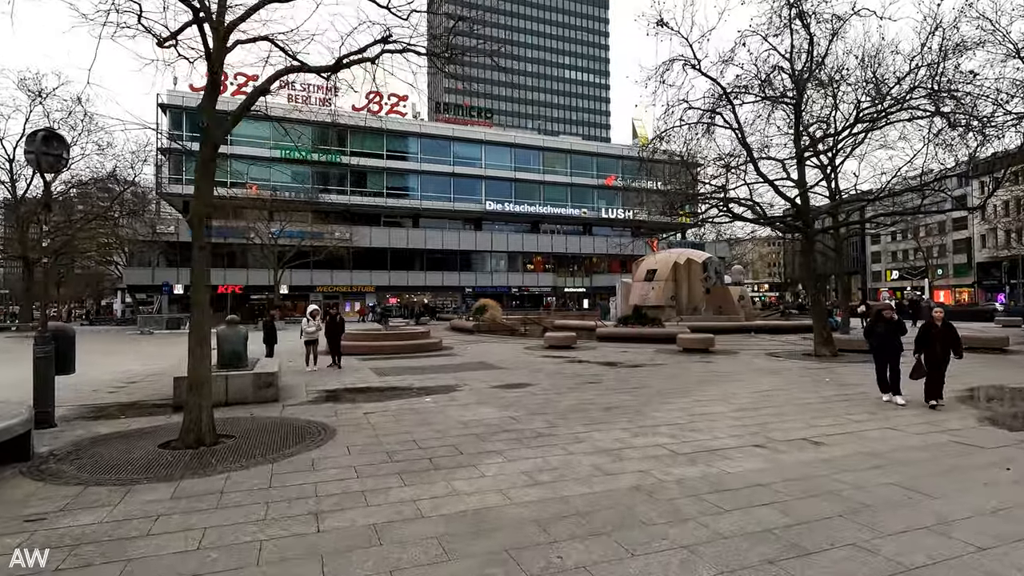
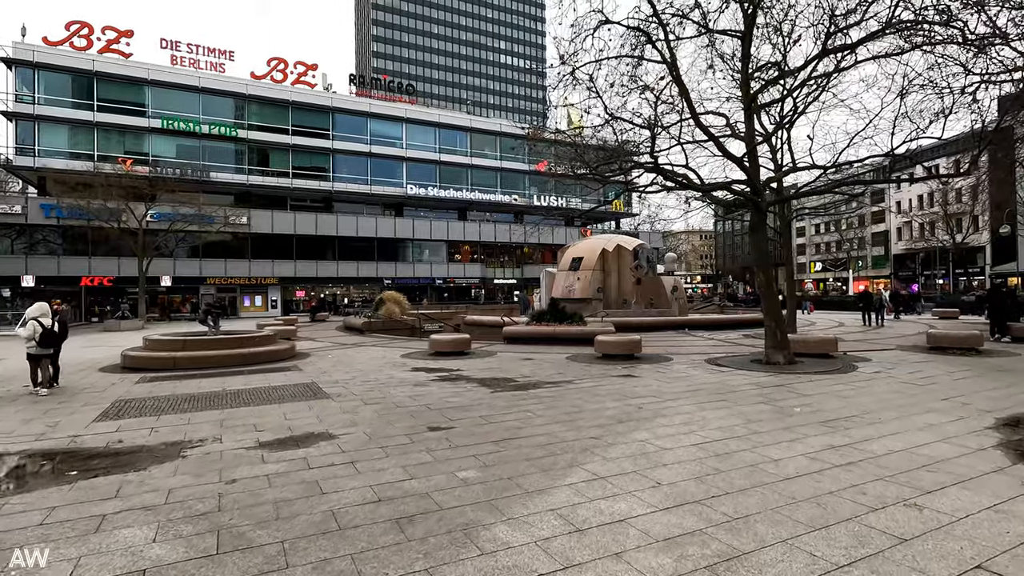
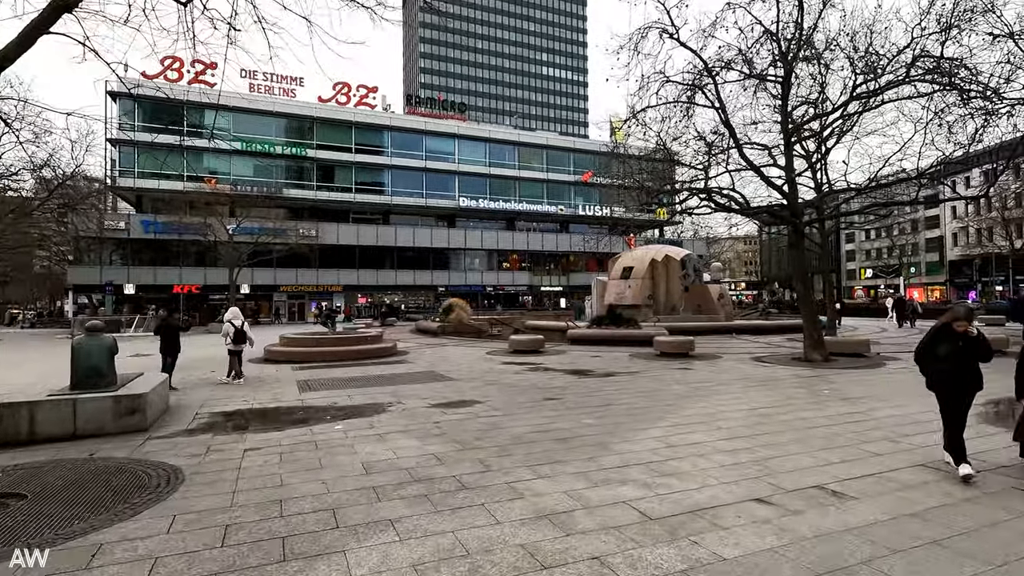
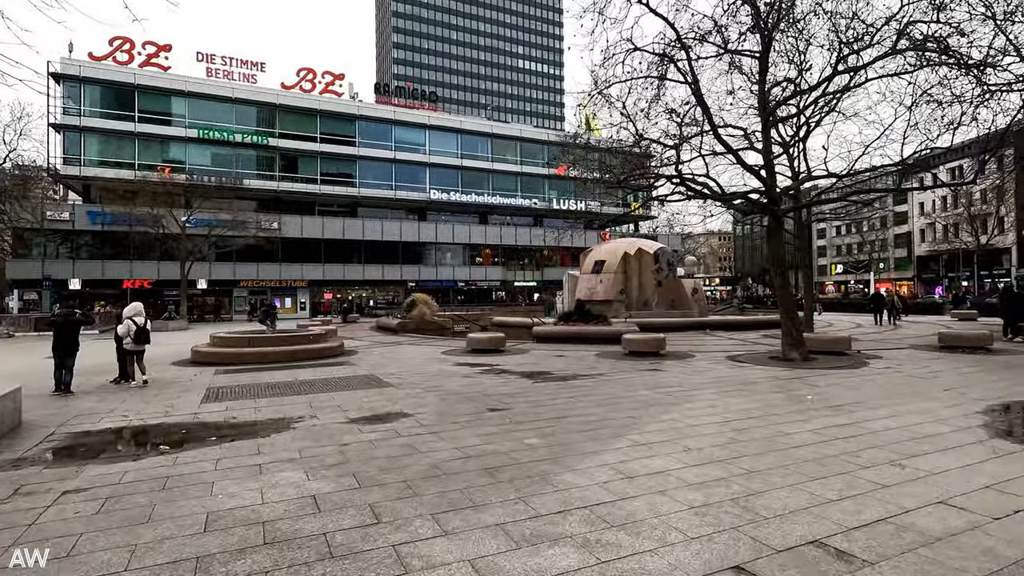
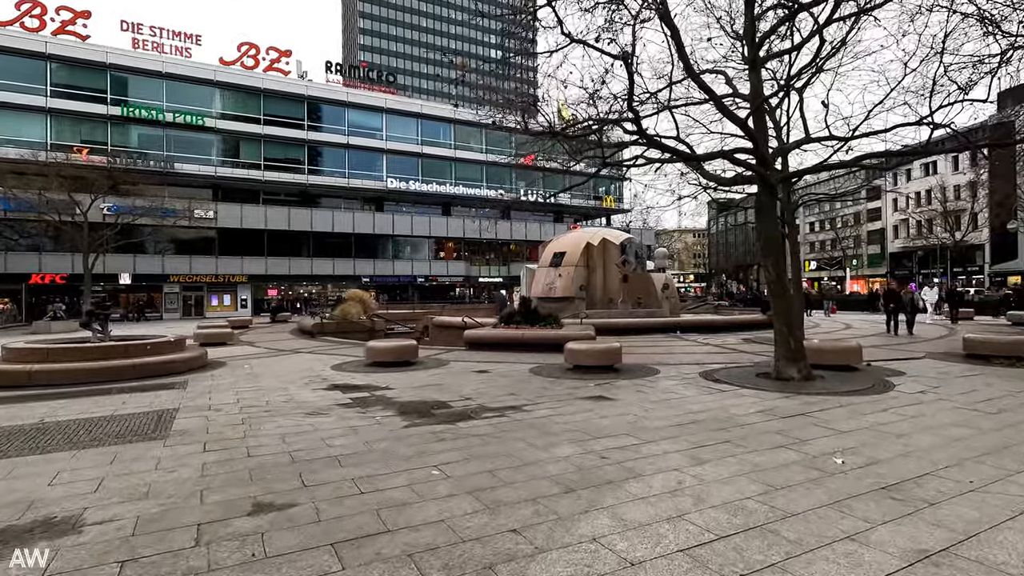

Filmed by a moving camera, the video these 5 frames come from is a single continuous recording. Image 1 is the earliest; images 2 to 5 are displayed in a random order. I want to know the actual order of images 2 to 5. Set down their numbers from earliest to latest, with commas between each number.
3, 4, 2, 5
